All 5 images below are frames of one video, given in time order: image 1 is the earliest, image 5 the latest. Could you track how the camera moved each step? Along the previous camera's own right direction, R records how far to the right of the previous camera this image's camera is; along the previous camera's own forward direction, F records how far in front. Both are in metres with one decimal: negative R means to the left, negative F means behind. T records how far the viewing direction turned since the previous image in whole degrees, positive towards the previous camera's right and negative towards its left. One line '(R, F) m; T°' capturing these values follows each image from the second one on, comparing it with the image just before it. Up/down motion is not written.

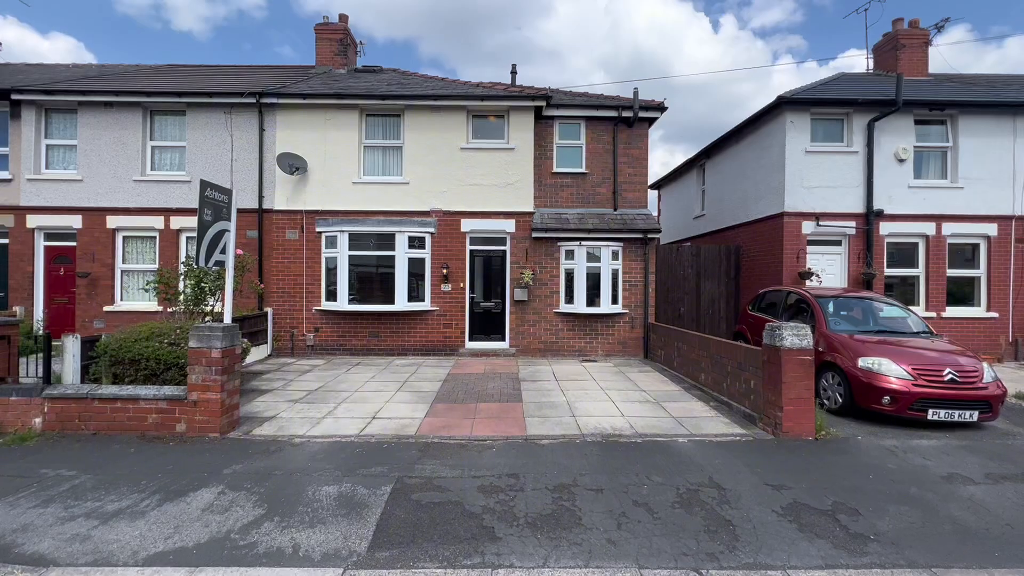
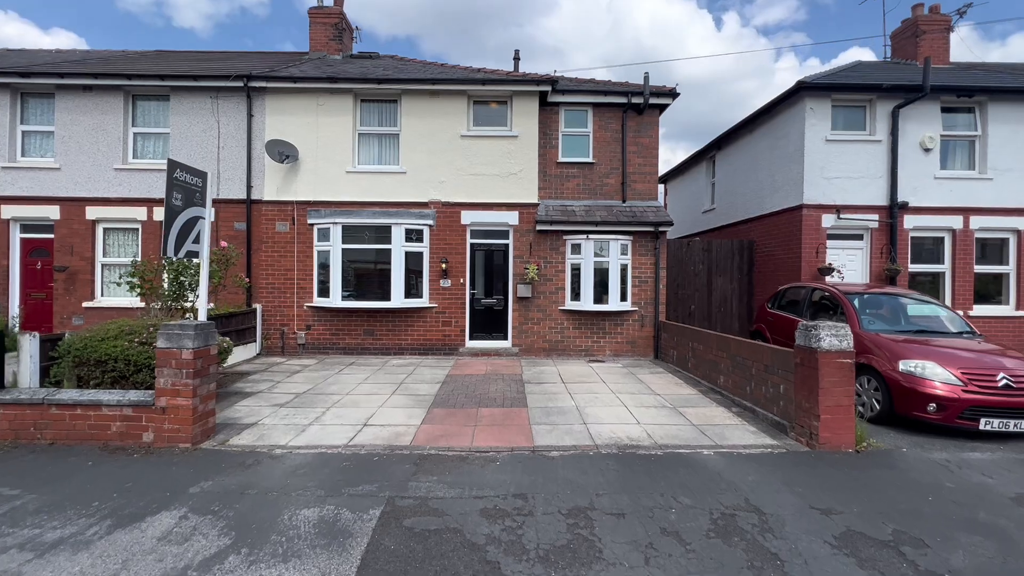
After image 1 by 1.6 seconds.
(-0.1, +0.6) m; 0°
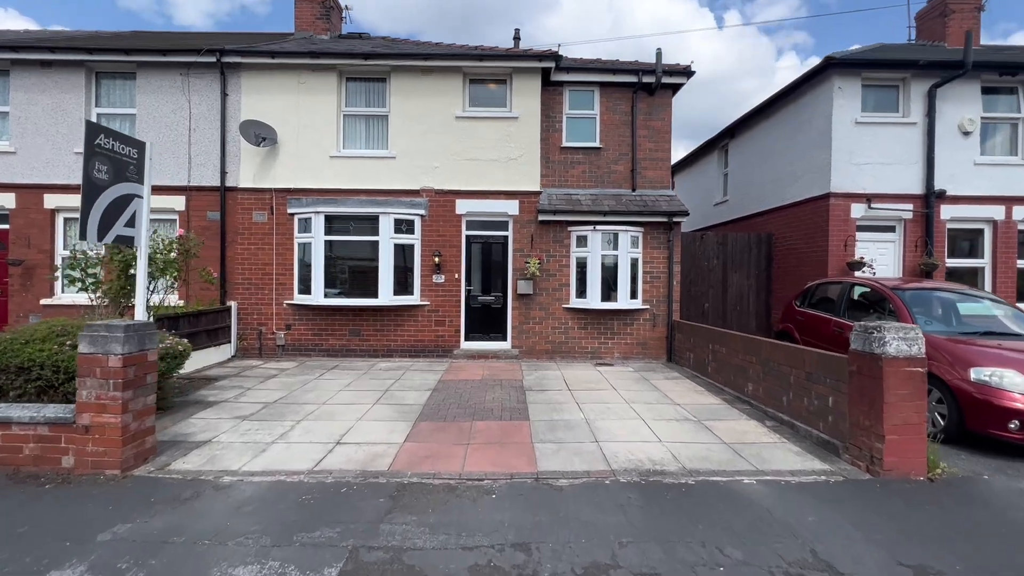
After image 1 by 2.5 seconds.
(0.0, +0.9) m; 0°
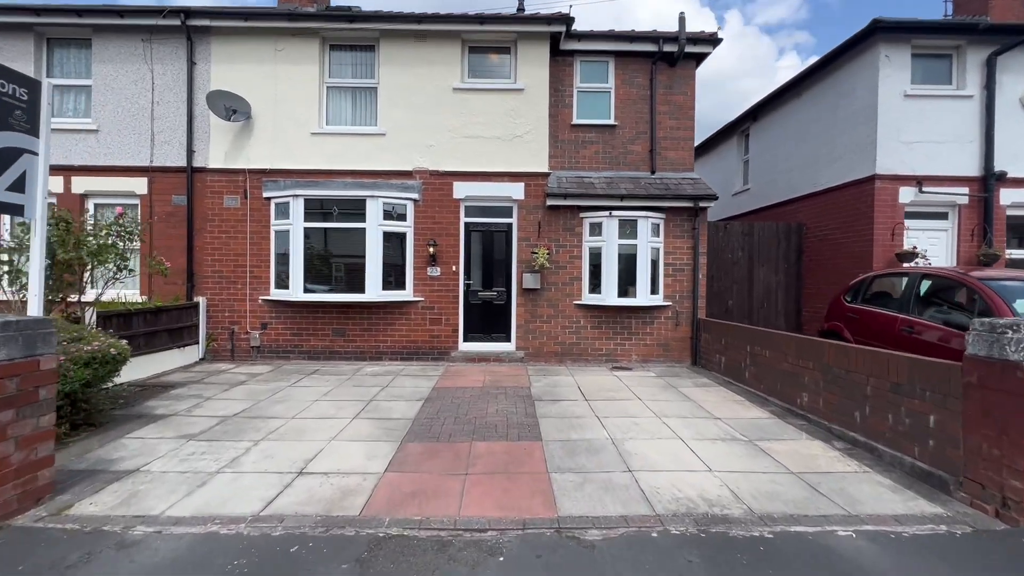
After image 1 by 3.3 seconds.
(-0.1, +1.1) m; 0°
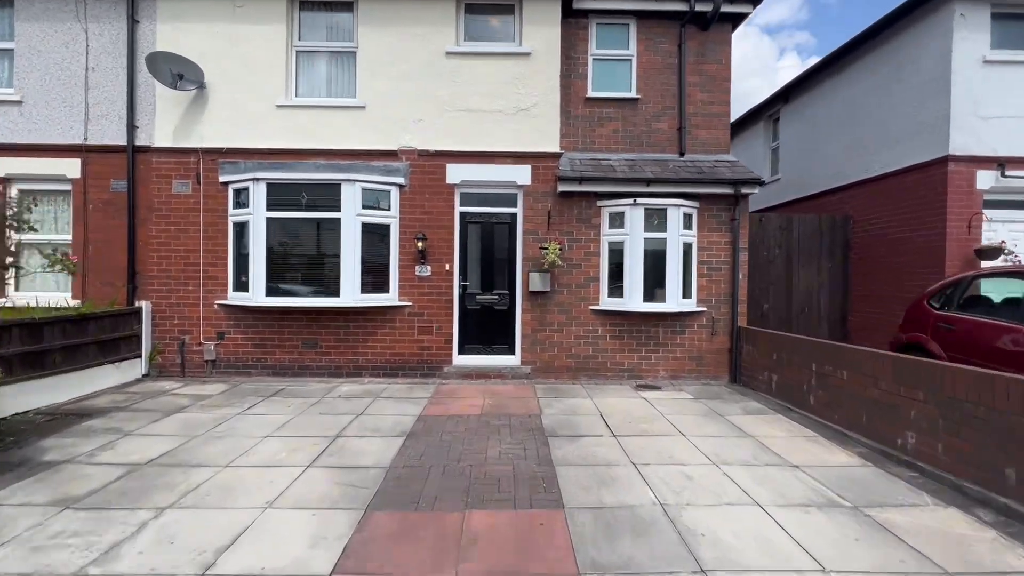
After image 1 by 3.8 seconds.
(-0.1, +1.4) m; 0°
